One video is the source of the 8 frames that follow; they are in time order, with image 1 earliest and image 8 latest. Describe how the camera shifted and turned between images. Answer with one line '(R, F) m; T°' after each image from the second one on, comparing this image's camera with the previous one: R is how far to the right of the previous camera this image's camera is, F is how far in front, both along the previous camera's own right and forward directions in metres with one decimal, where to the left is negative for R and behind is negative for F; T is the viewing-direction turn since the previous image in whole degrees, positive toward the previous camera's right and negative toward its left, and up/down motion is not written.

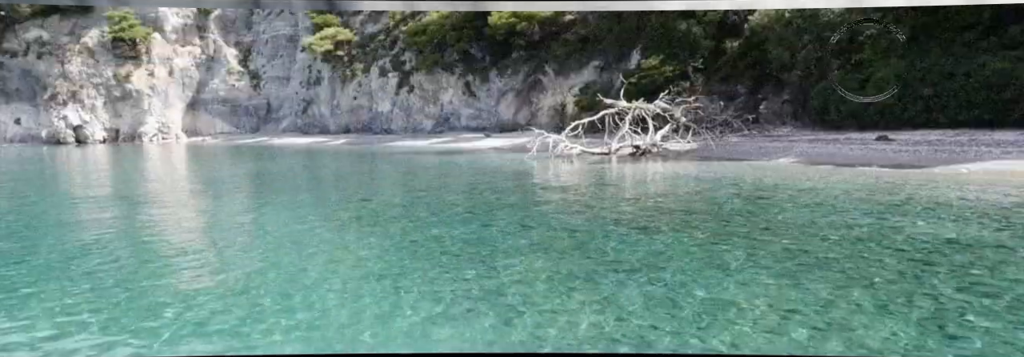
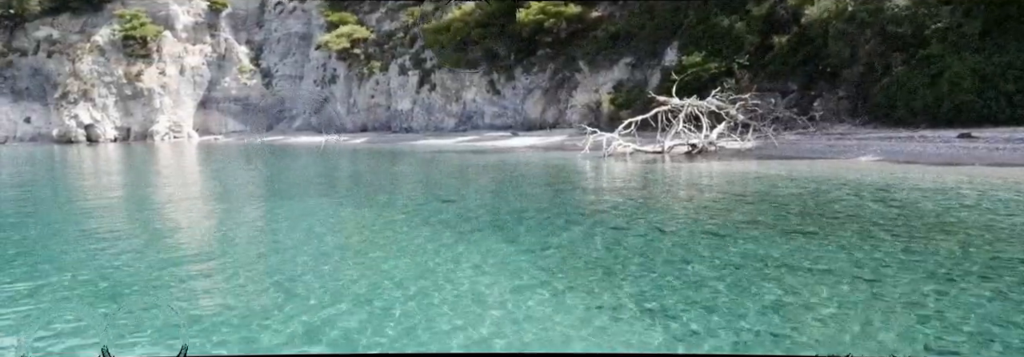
(-0.8, +0.3) m; 0°
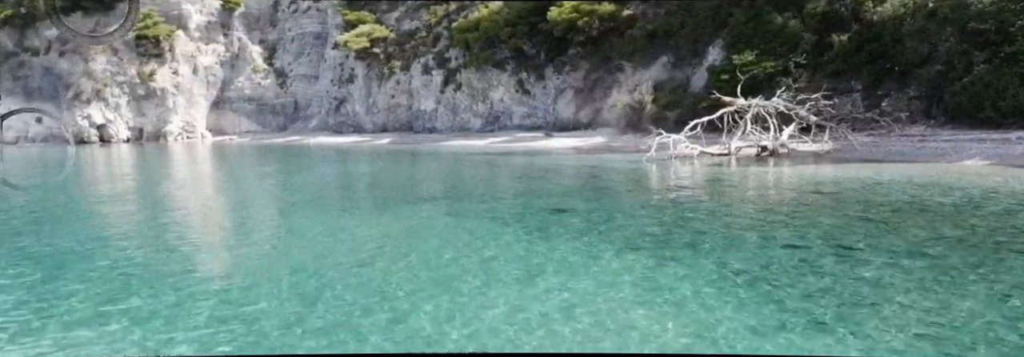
(-0.9, +0.4) m; 0°
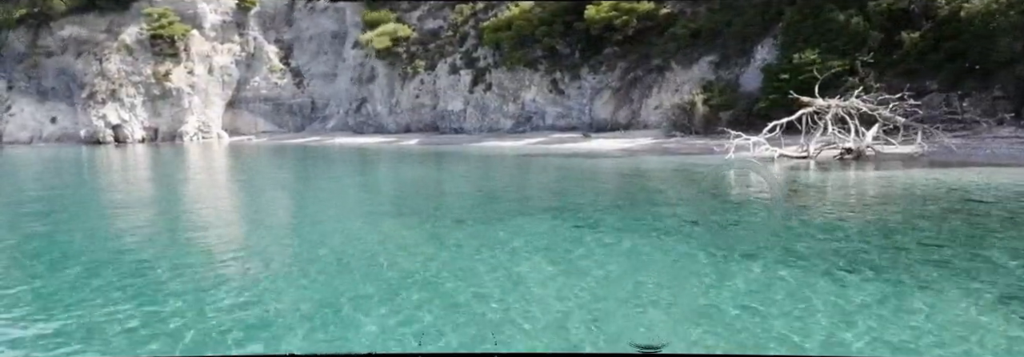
(-1.0, +0.4) m; 0°
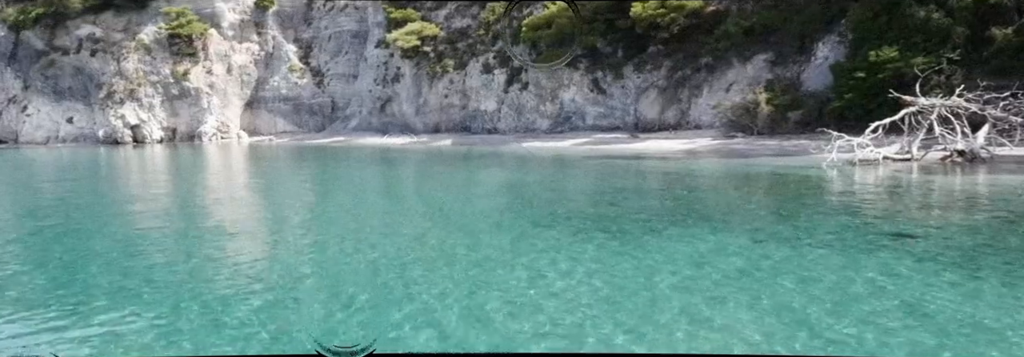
(-1.2, +0.5) m; 0°
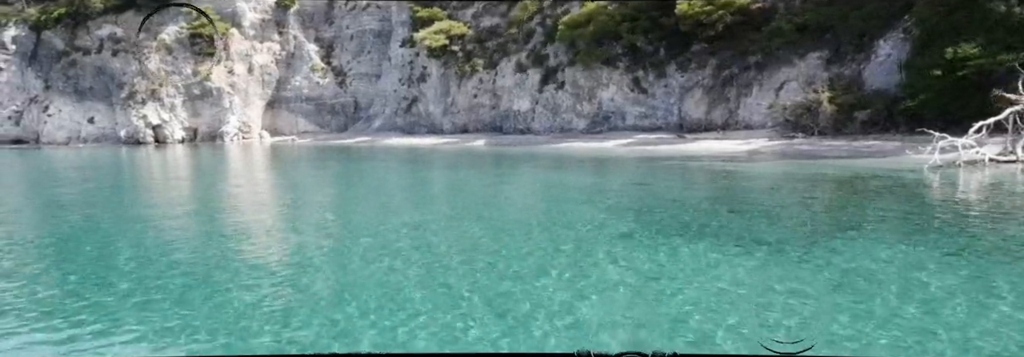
(-1.0, +0.5) m; -1°
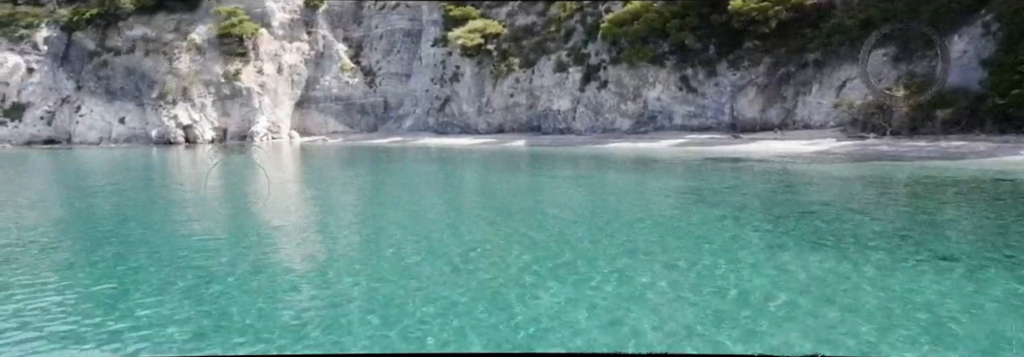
(-0.9, +0.5) m; -1°
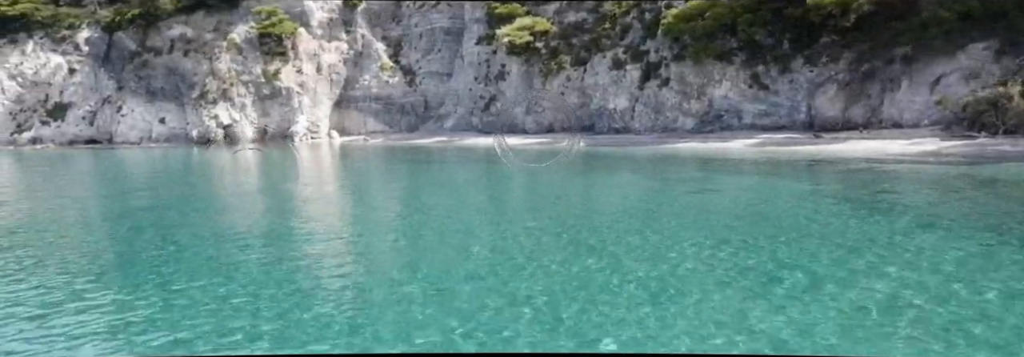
(-1.2, +0.7) m; -2°
